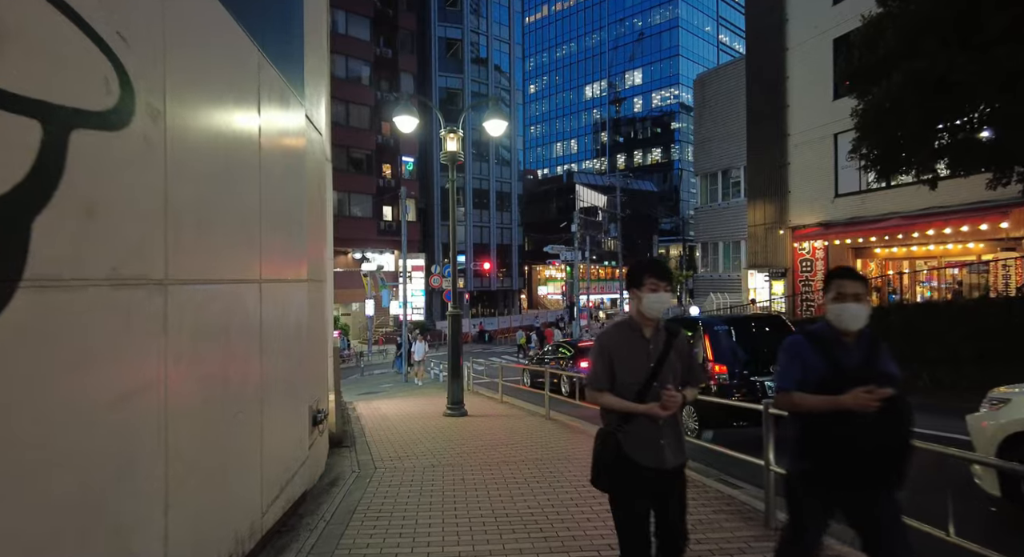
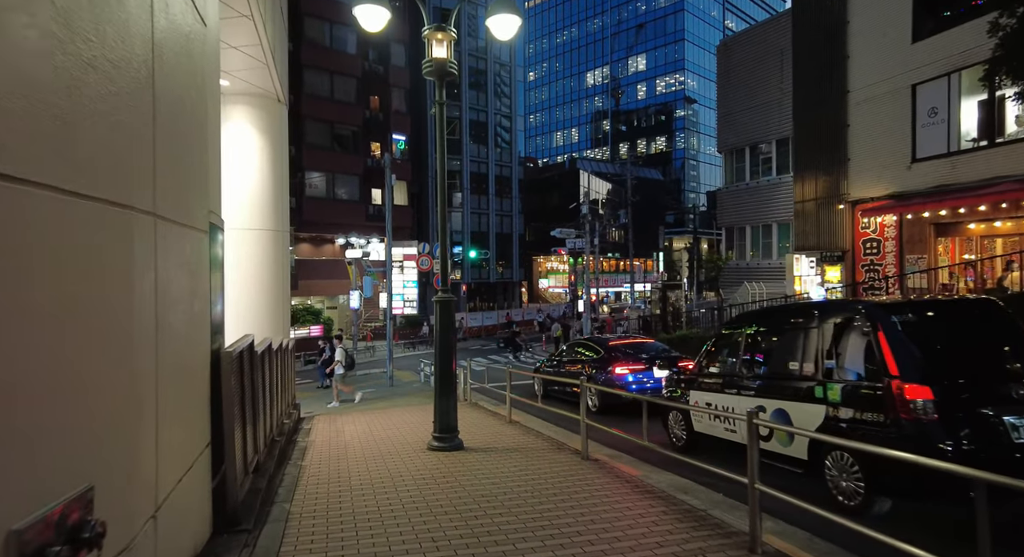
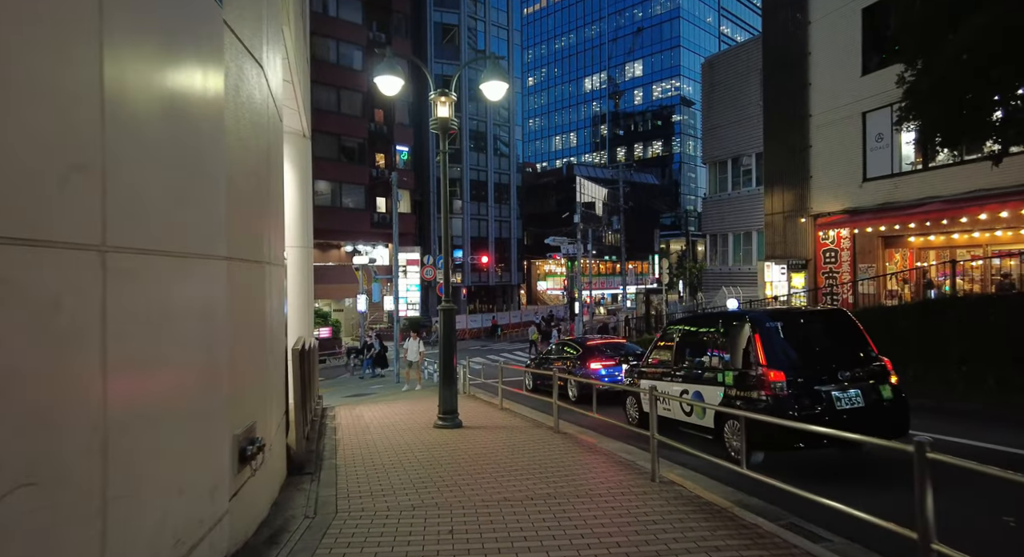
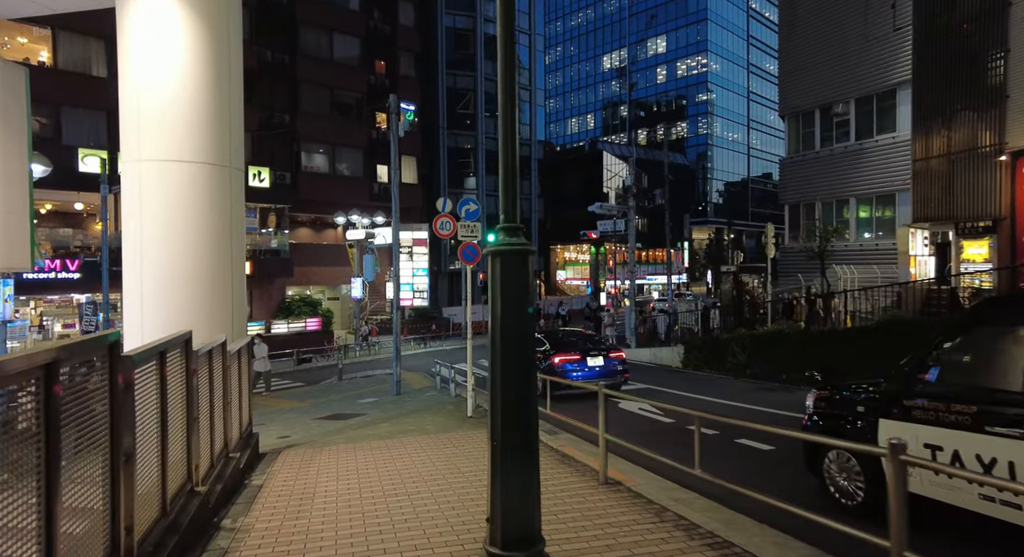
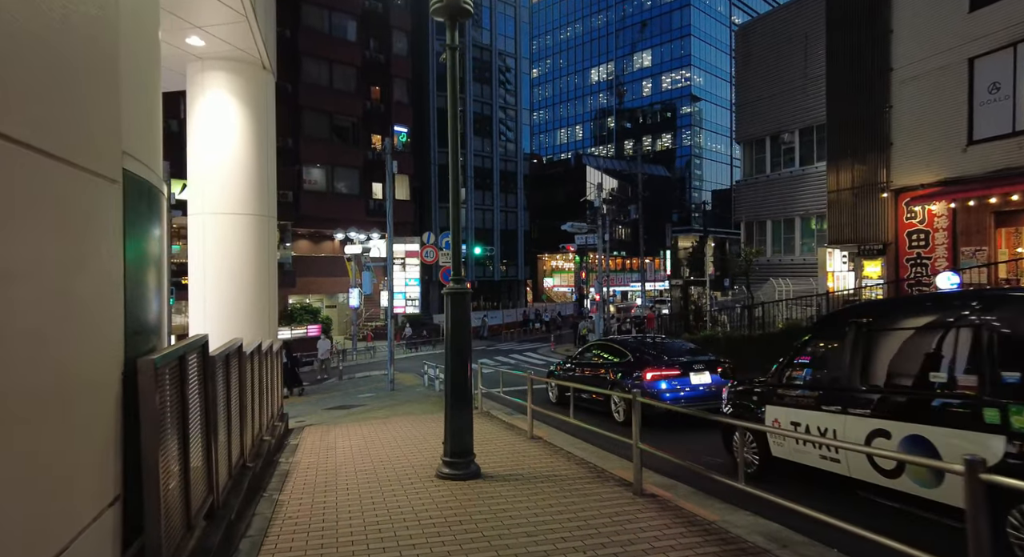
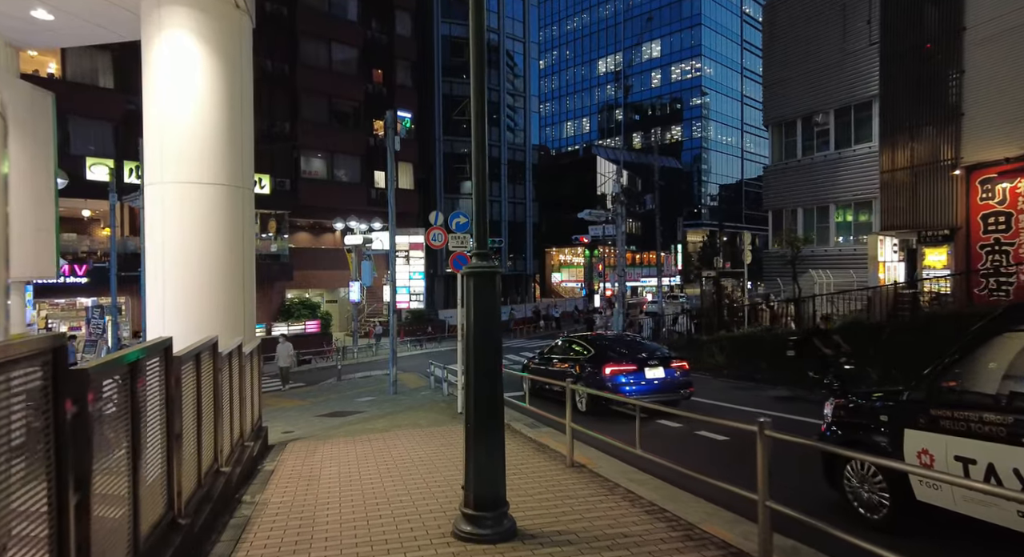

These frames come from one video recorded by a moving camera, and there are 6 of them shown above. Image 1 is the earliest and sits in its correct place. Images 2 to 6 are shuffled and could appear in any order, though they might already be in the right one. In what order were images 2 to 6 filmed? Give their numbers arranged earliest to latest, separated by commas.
3, 2, 5, 6, 4
